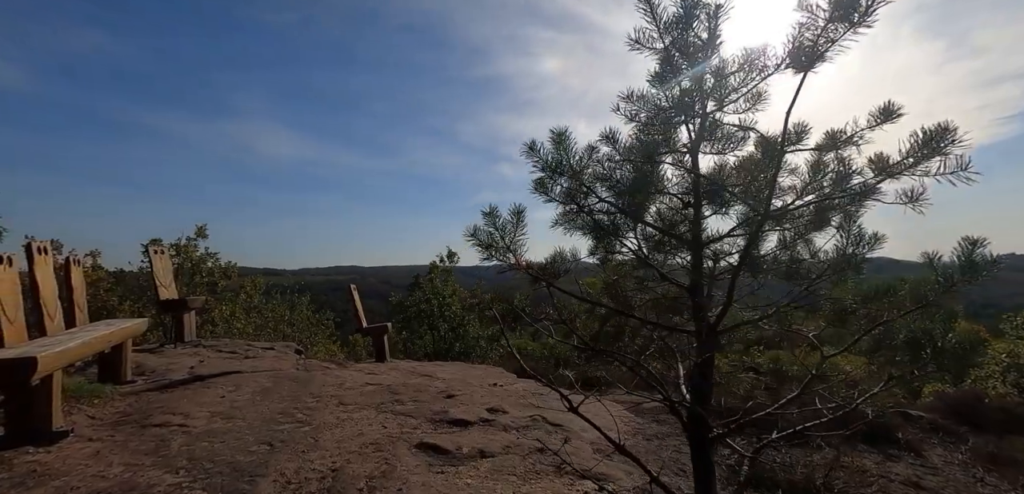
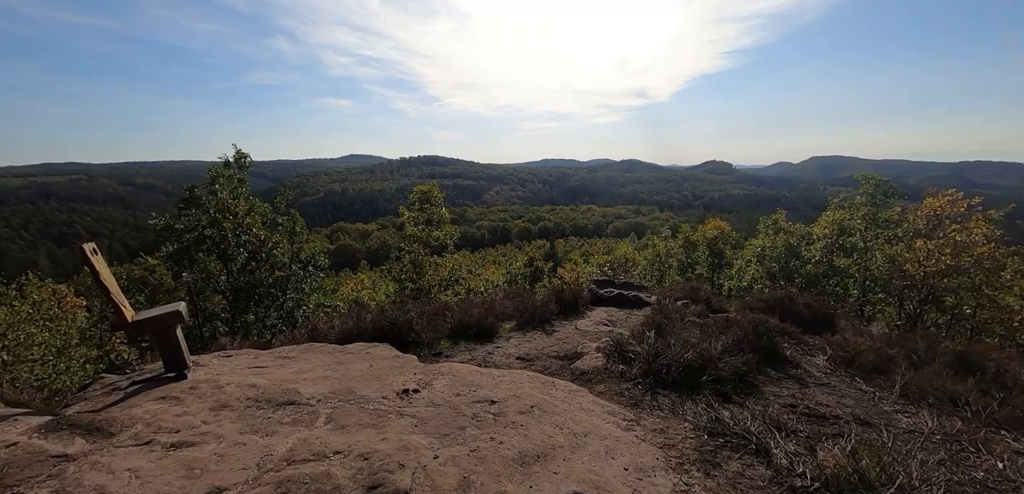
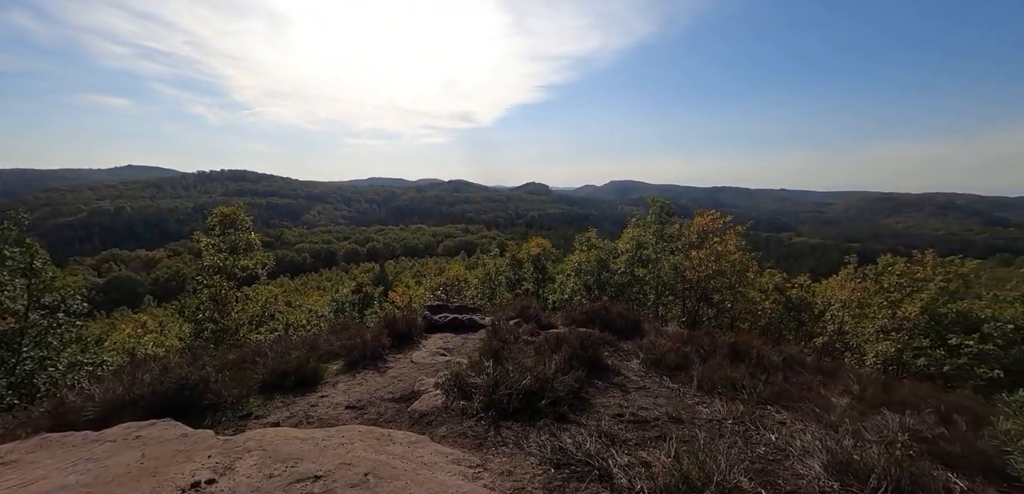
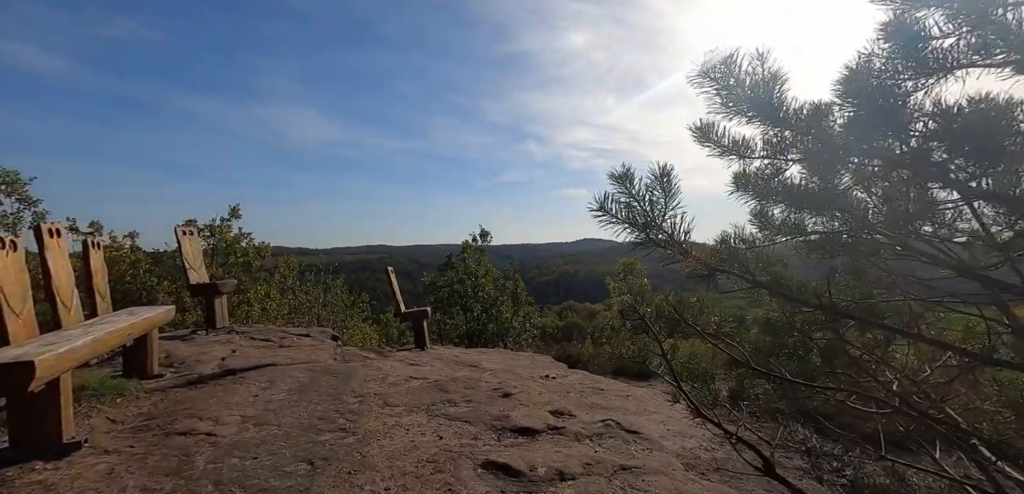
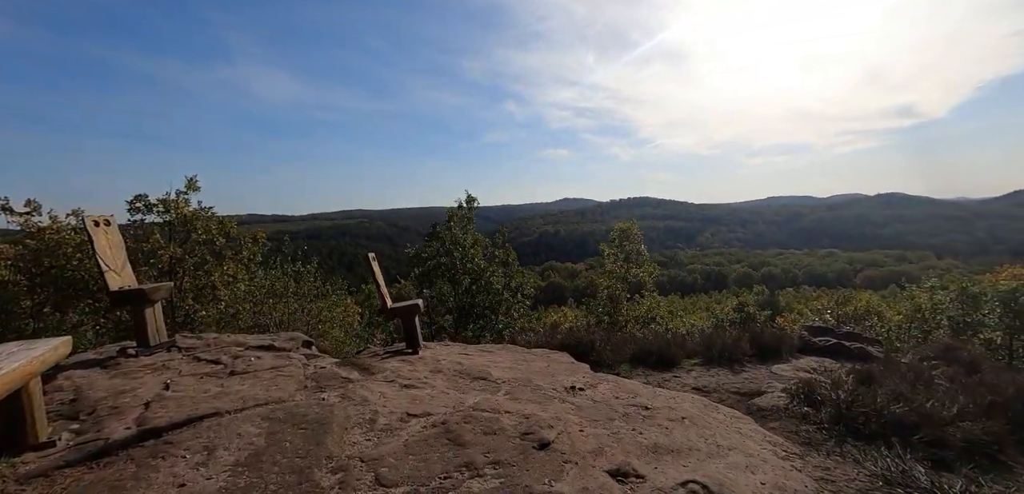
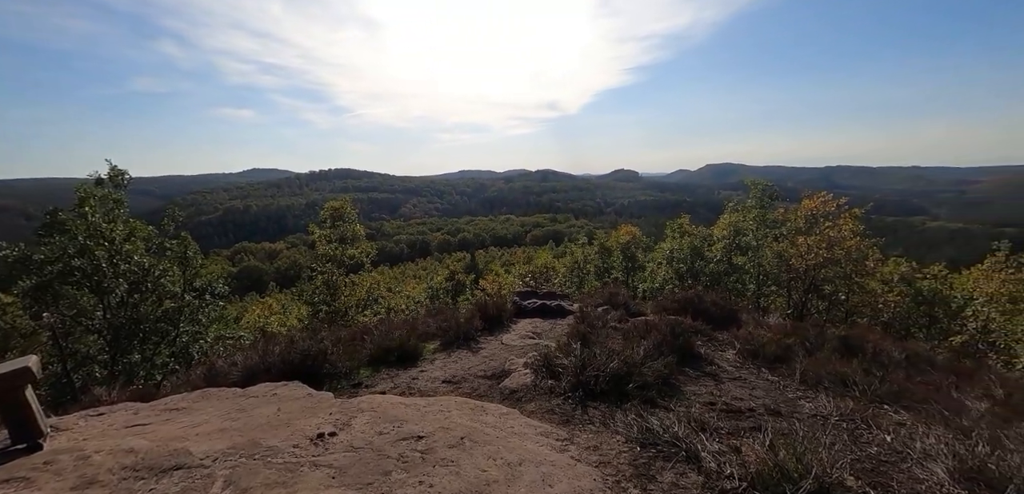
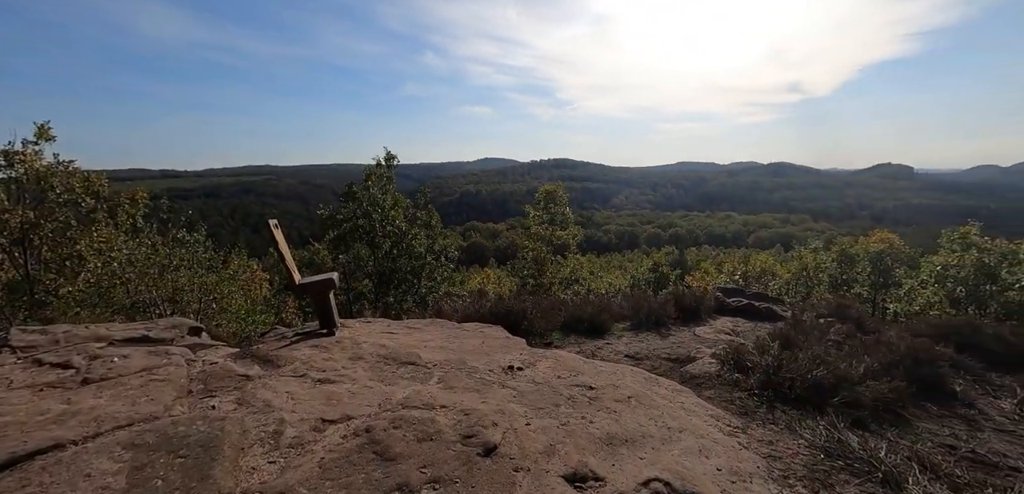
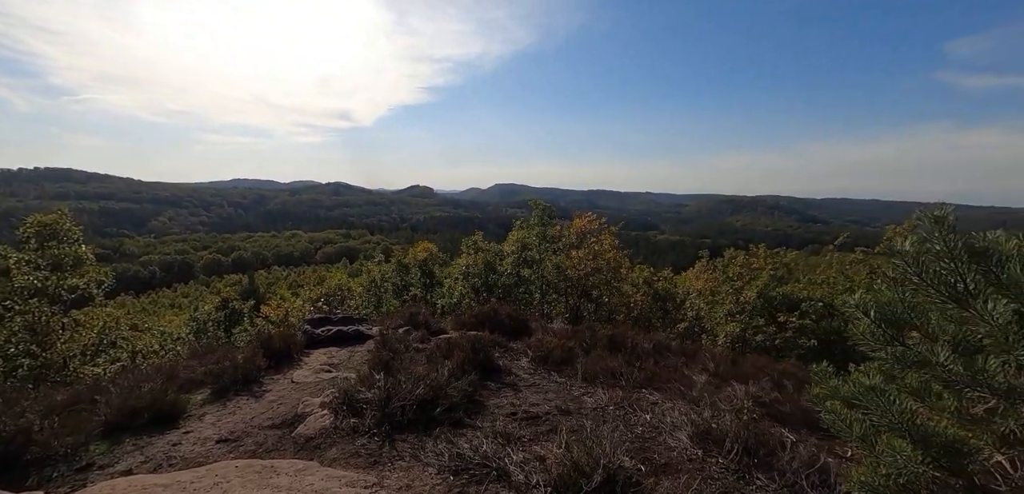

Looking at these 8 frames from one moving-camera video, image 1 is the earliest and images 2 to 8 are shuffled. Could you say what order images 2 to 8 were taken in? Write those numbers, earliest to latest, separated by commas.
4, 5, 7, 2, 6, 3, 8
